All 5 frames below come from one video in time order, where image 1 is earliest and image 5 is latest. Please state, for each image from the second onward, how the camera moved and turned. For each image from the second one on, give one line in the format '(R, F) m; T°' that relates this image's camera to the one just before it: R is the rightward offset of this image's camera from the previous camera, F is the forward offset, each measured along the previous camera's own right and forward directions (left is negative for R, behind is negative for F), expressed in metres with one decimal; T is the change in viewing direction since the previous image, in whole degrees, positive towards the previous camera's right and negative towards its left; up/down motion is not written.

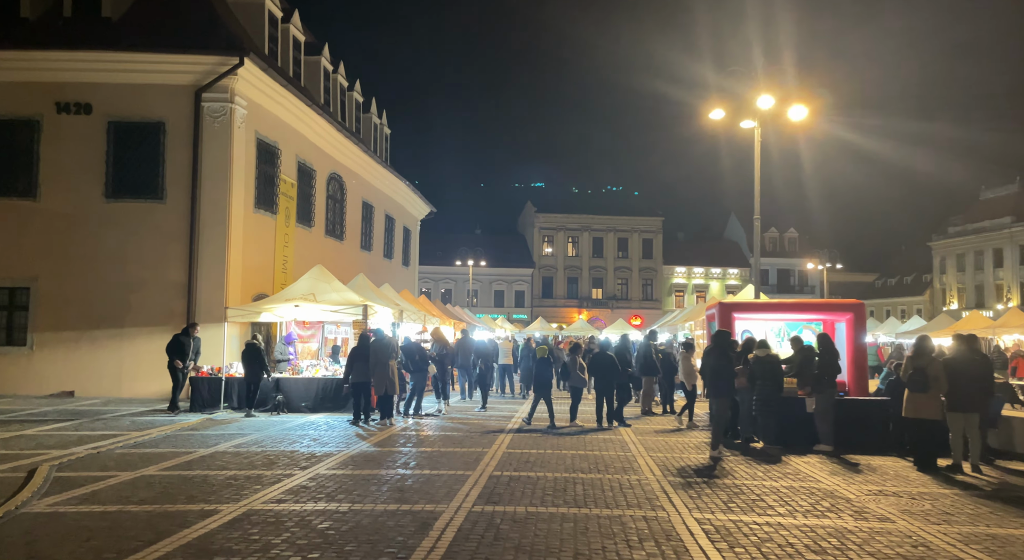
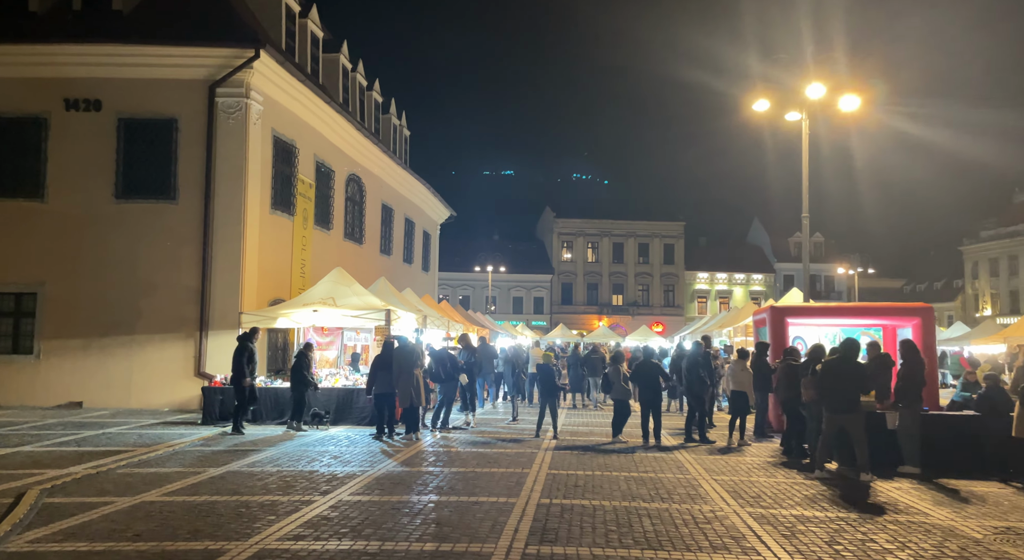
(-0.3, +1.2) m; -1°
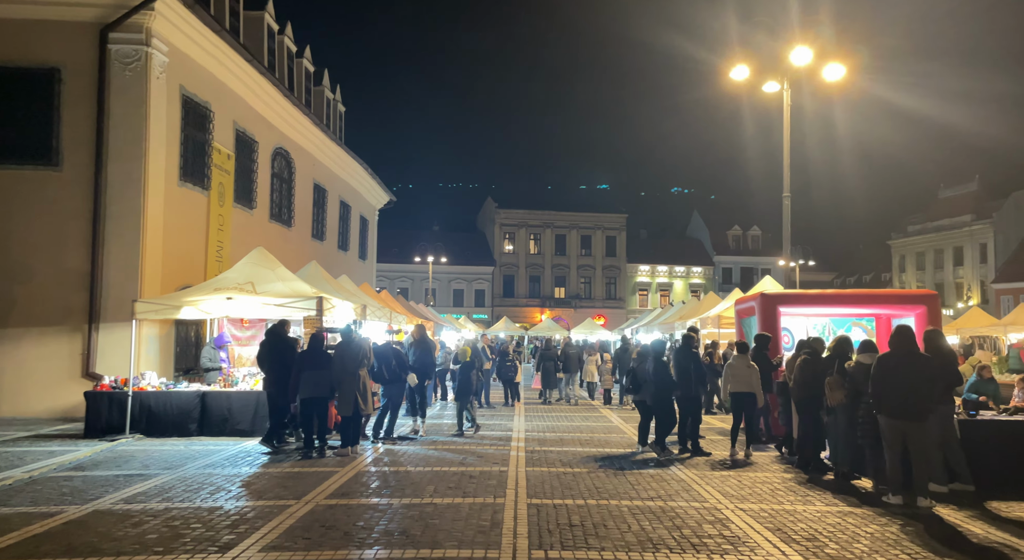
(-0.3, +2.7) m; +4°
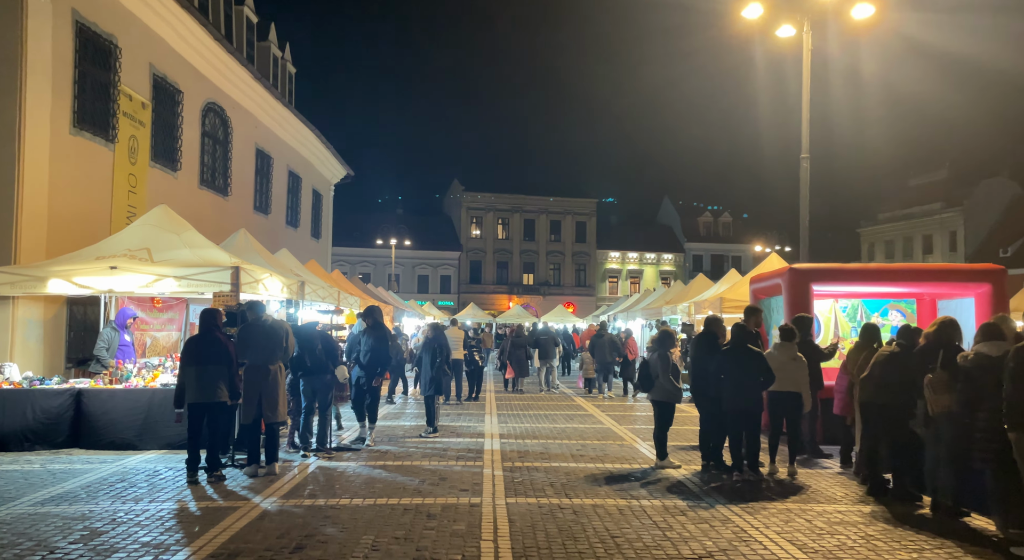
(-0.1, +3.1) m; +2°
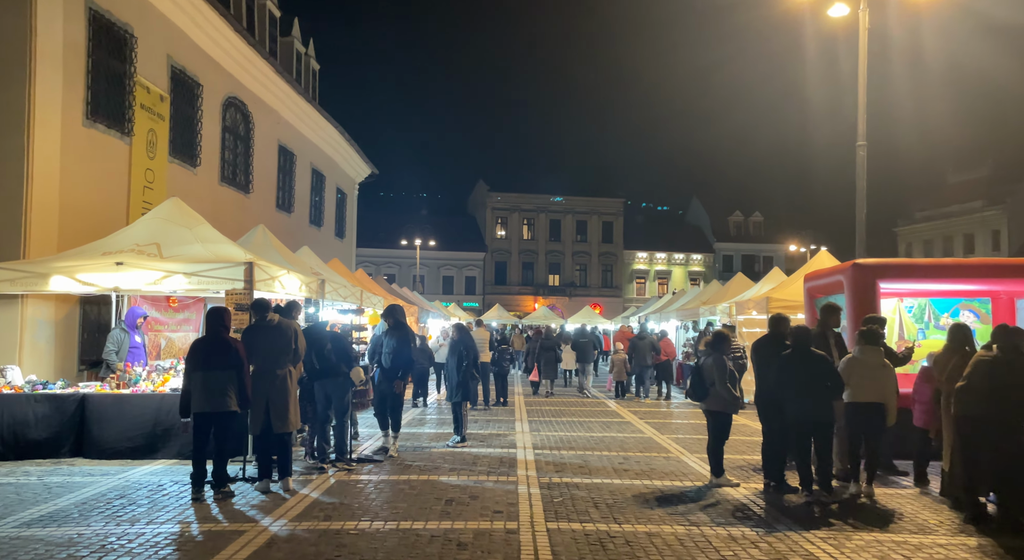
(-0.2, +0.9) m; -2°
